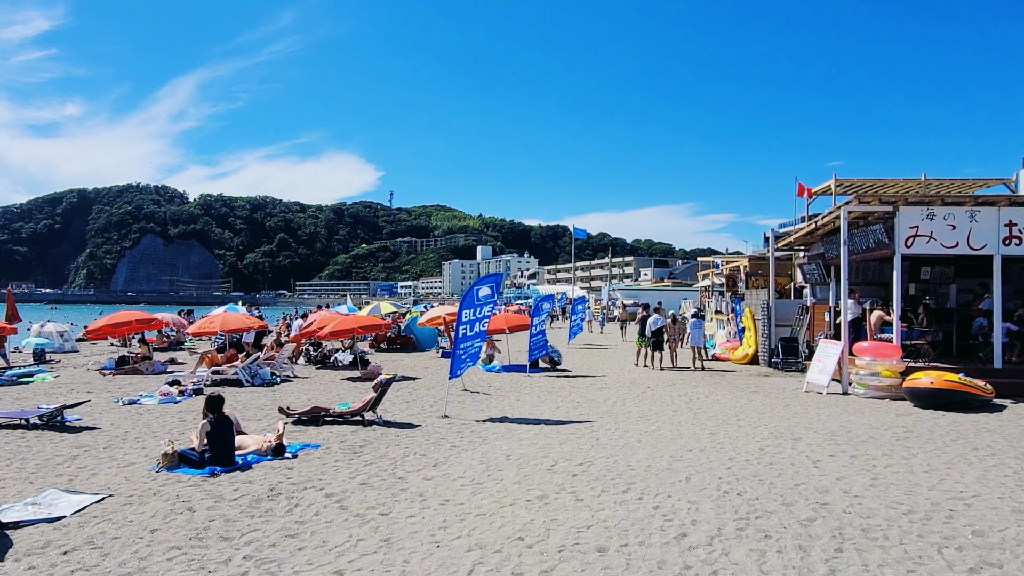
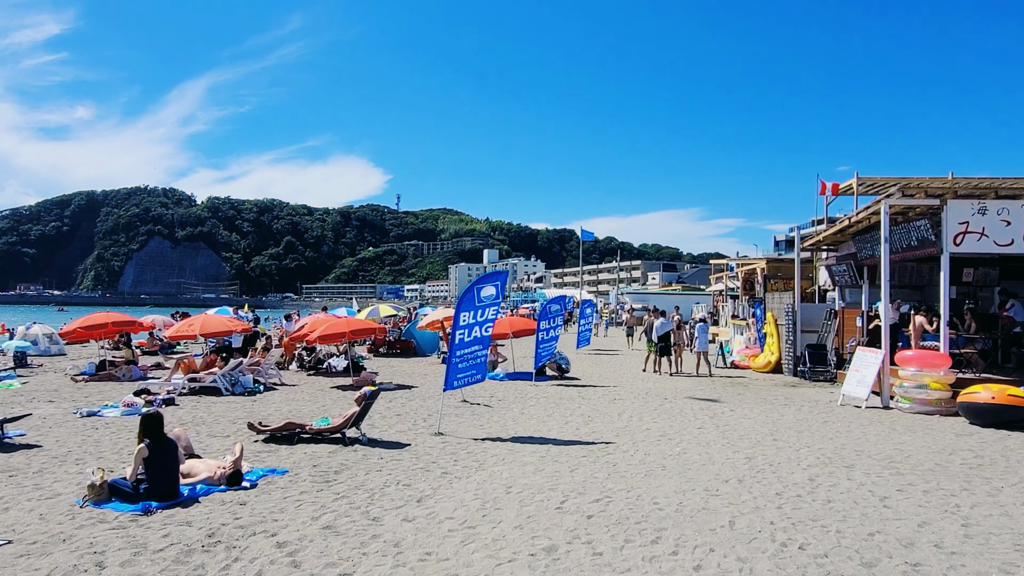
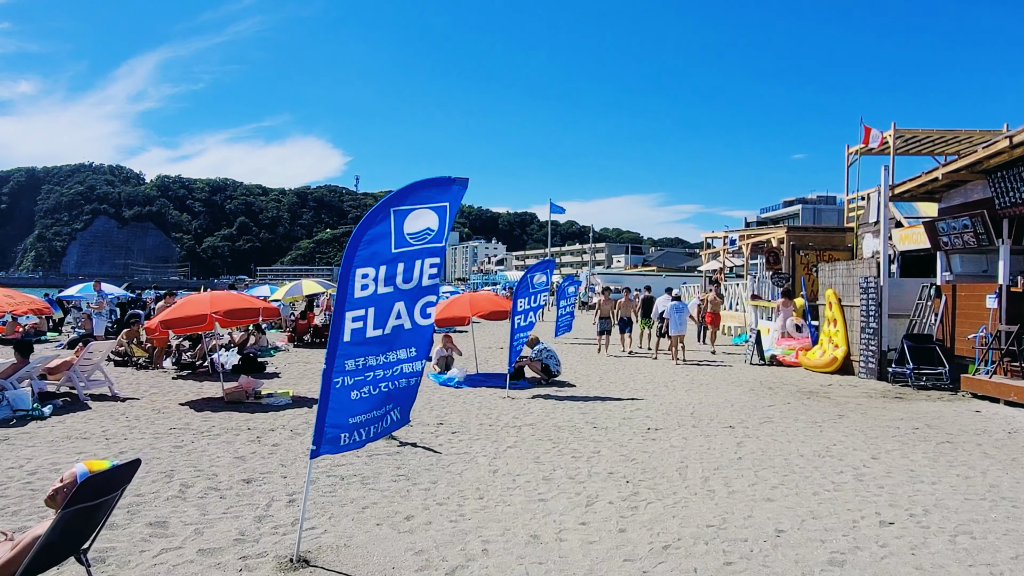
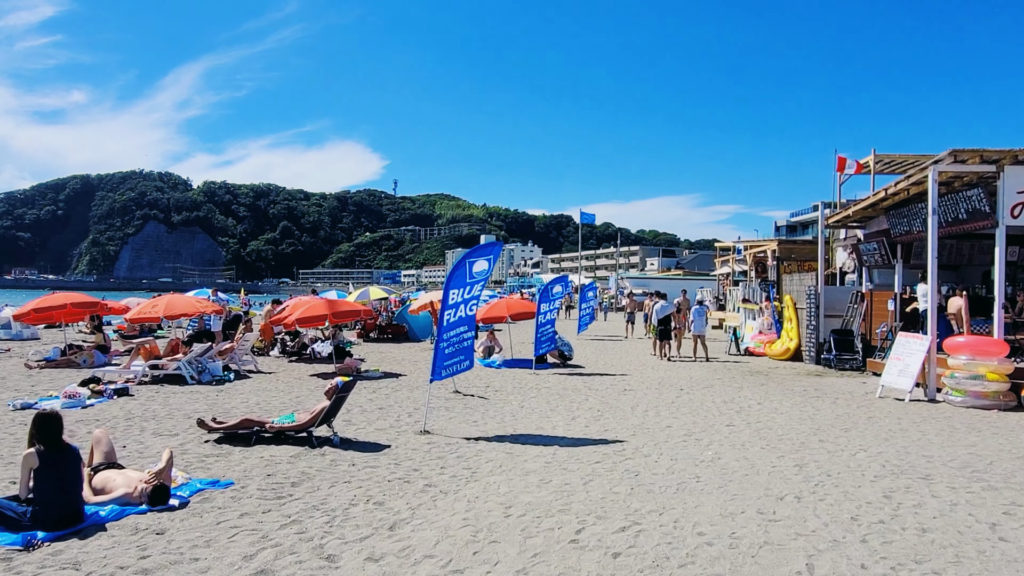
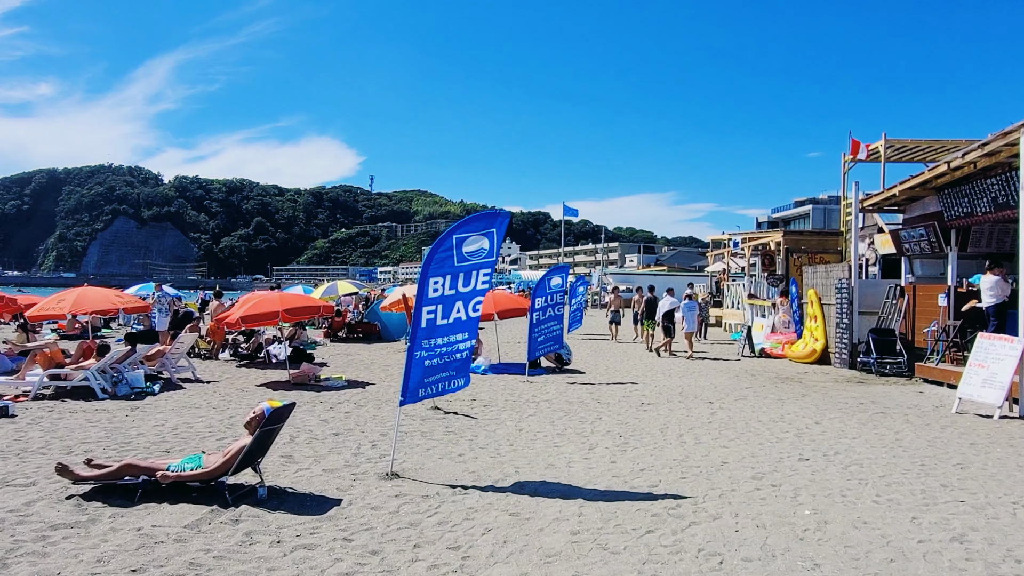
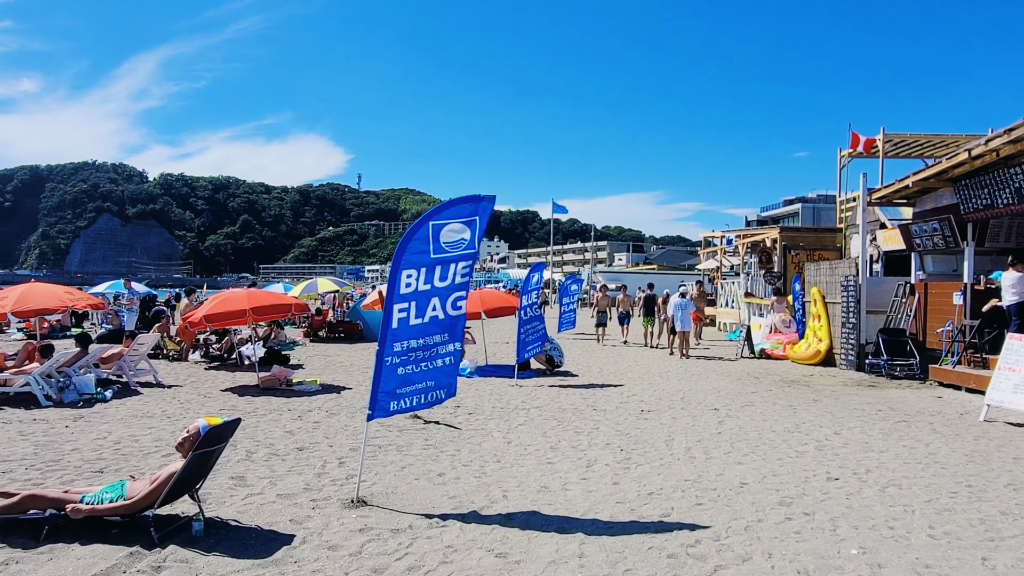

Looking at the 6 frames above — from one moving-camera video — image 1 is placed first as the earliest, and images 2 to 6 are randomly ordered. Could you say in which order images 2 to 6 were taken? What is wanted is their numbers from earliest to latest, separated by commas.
2, 4, 5, 6, 3
